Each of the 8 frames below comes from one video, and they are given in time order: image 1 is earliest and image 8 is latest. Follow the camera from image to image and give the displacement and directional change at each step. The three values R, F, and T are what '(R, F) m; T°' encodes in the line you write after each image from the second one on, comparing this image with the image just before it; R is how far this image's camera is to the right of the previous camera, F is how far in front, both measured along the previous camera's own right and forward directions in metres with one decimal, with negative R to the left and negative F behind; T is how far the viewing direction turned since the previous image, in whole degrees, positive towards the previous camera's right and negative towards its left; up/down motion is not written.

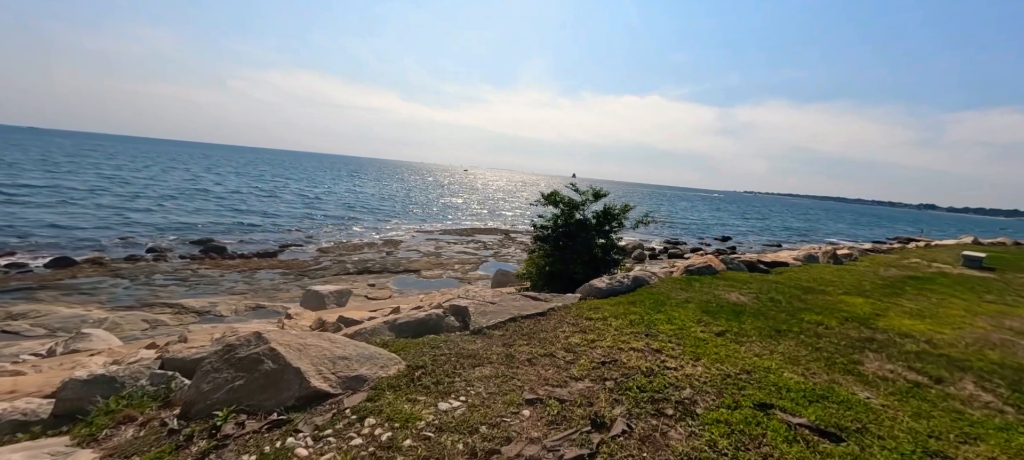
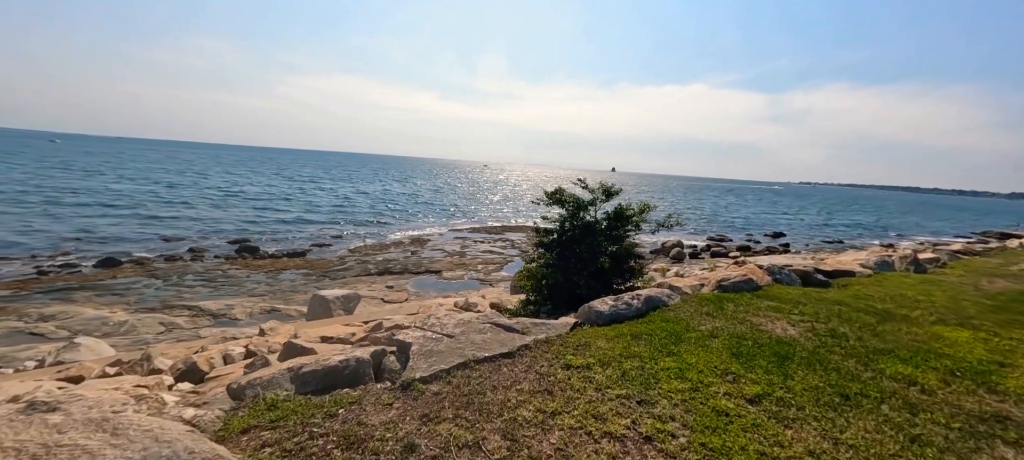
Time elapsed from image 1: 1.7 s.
(+1.0, +1.6) m; -6°
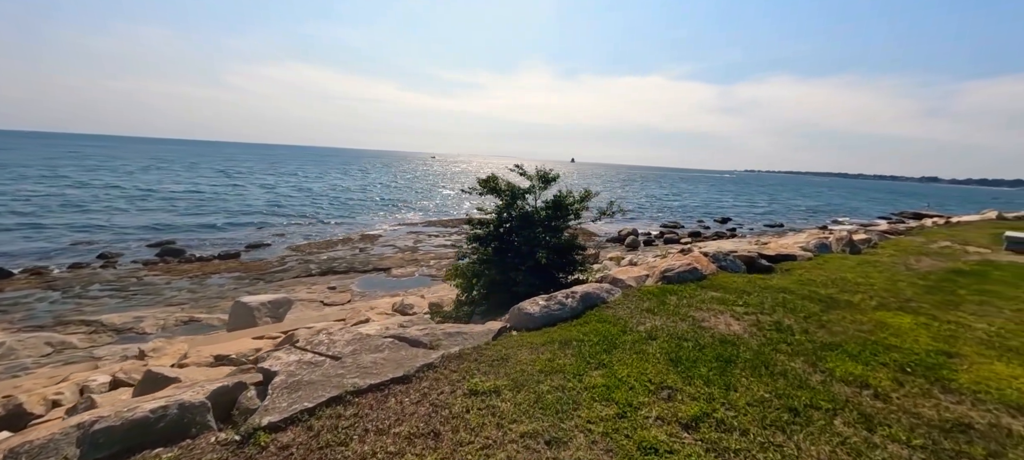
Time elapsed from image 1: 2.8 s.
(+0.7, +0.9) m; +6°
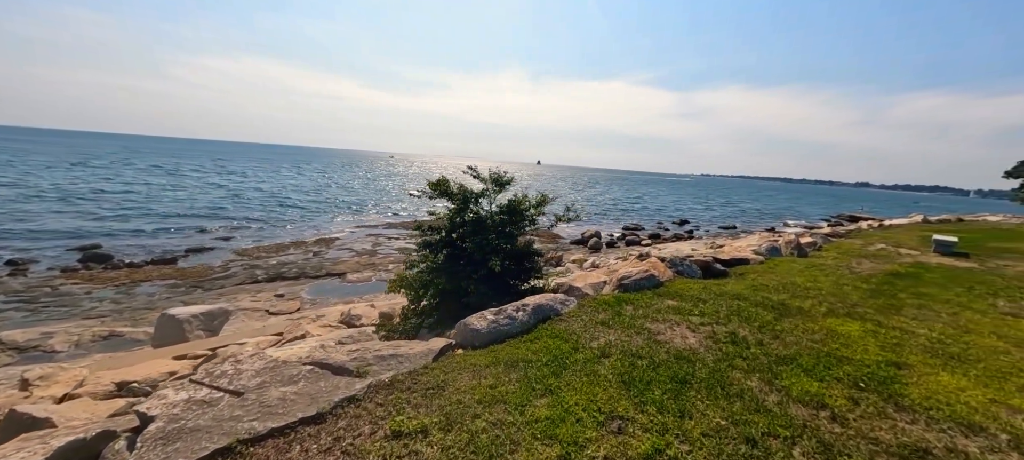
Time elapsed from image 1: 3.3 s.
(+0.3, +0.5) m; +5°
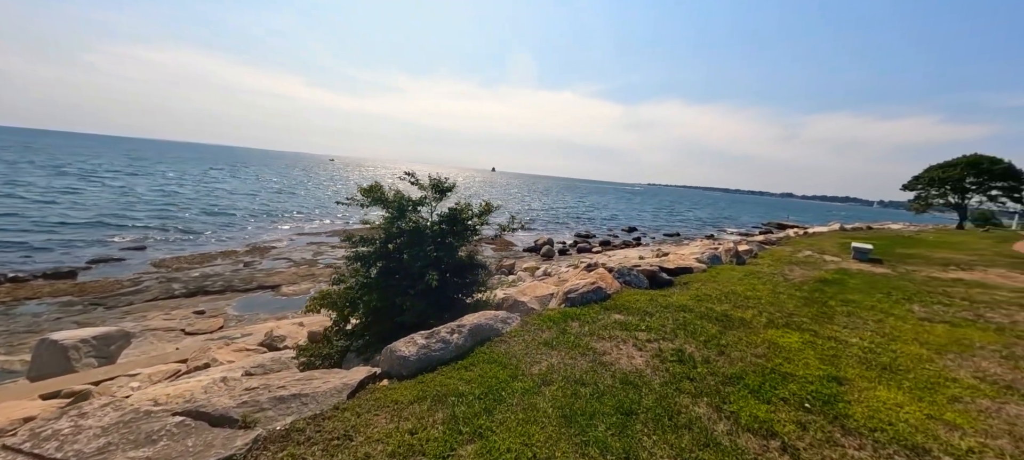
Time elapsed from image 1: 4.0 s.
(+0.3, +0.5) m; +7°
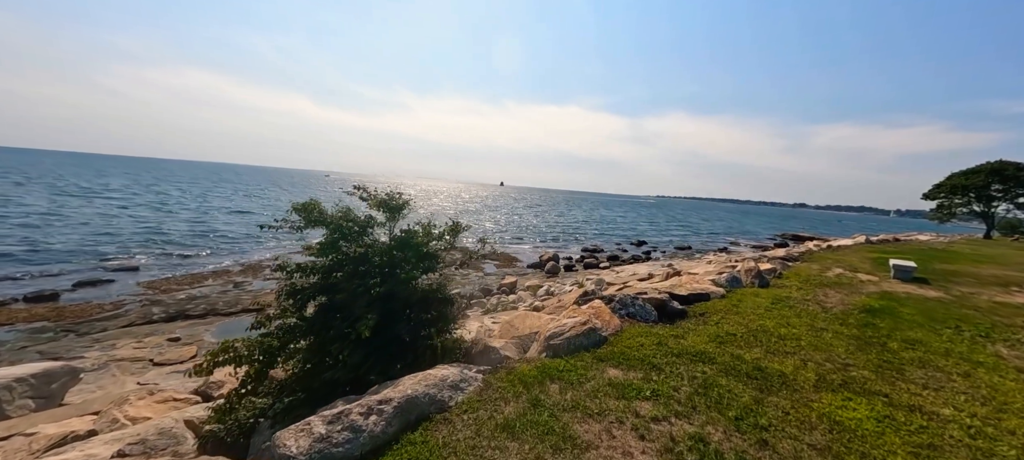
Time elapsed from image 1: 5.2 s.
(+0.6, +1.4) m; -1°
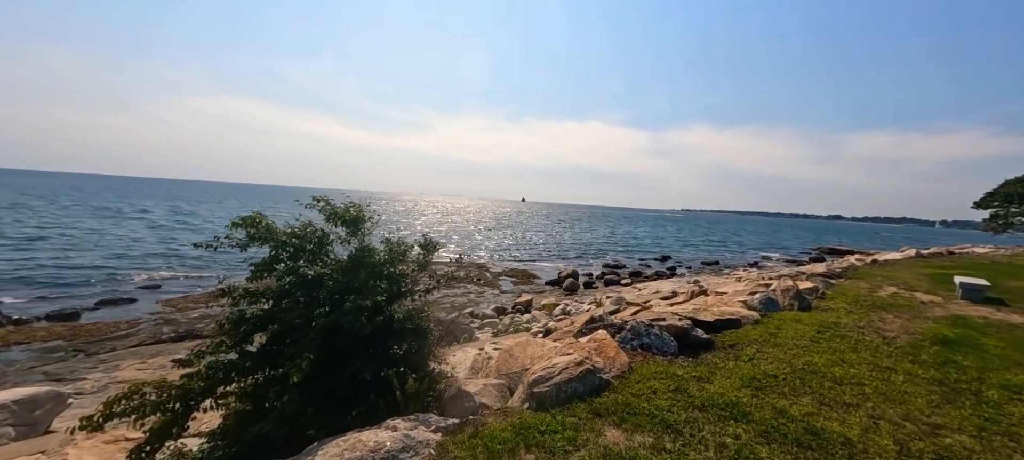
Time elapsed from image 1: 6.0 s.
(+0.5, +1.0) m; -3°
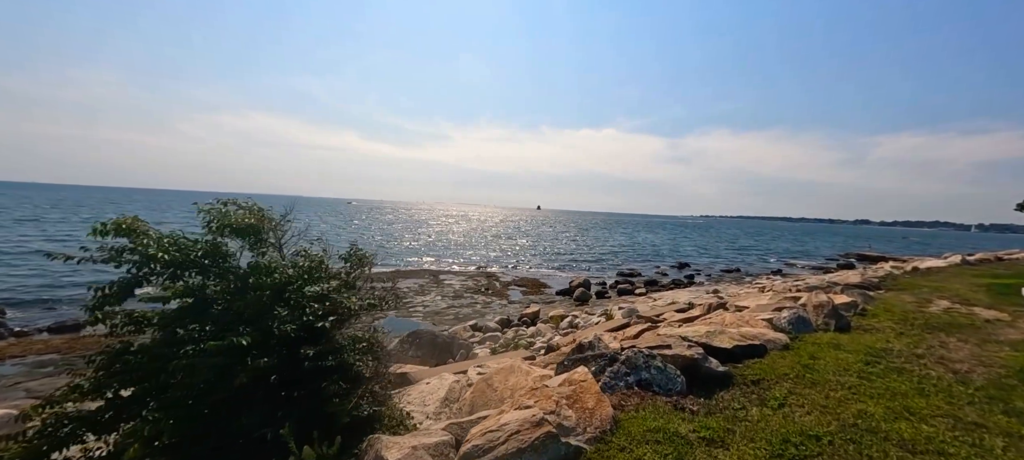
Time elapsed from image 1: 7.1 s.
(+0.7, +1.2) m; -2°
